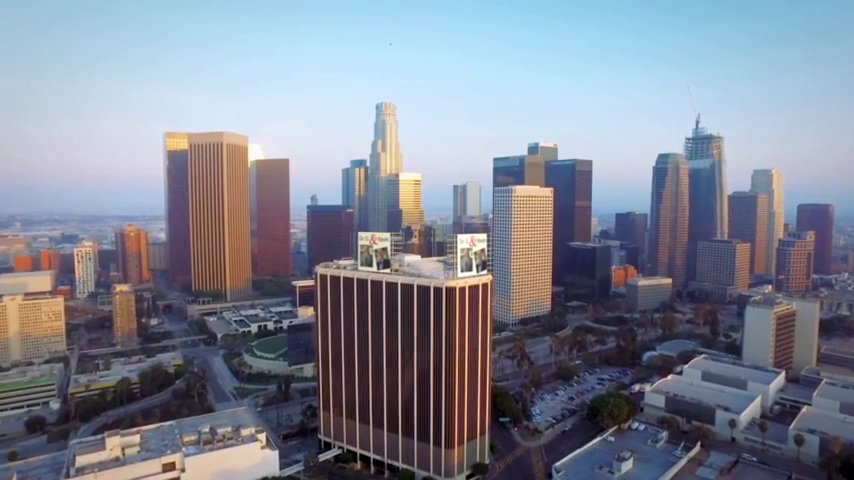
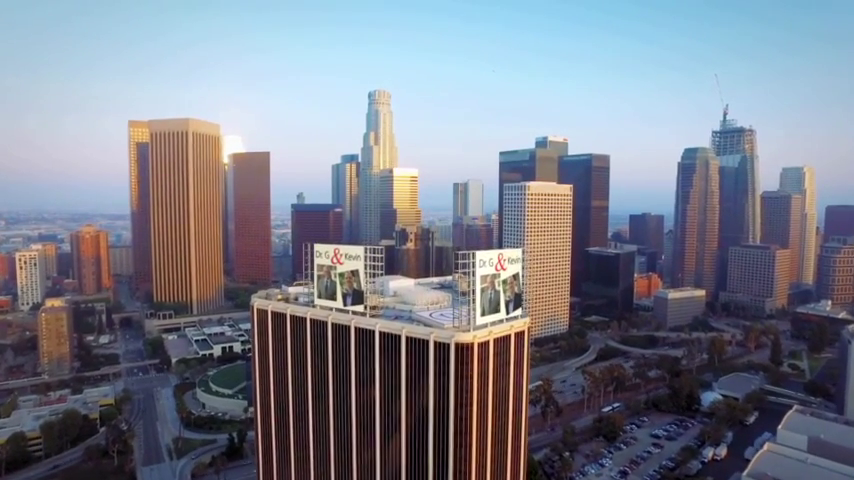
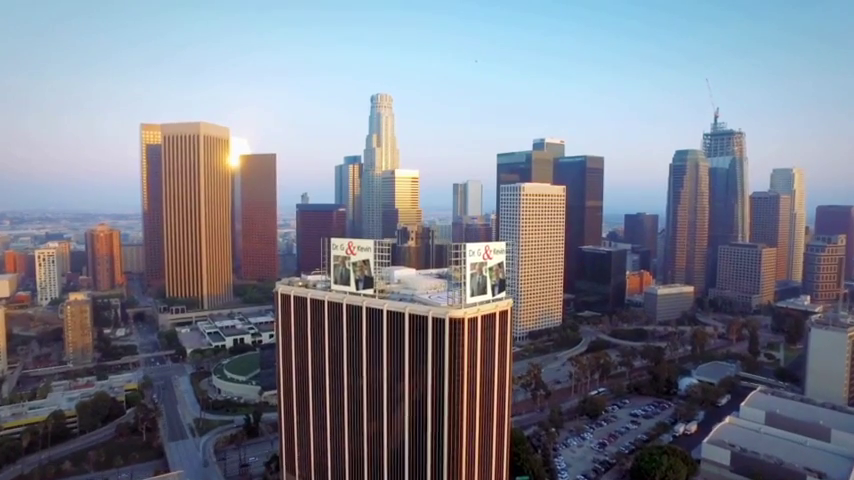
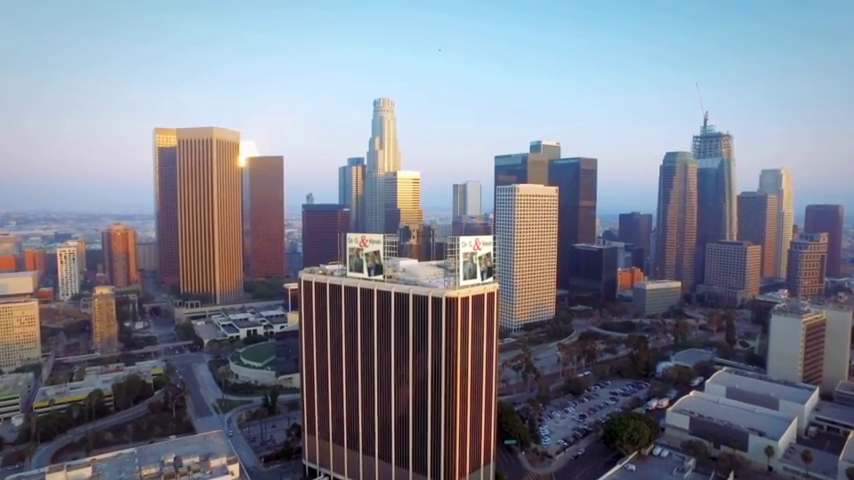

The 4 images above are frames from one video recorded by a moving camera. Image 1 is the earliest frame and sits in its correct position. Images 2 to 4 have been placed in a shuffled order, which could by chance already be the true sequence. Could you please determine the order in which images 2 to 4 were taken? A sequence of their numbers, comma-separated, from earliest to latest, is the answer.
4, 3, 2
